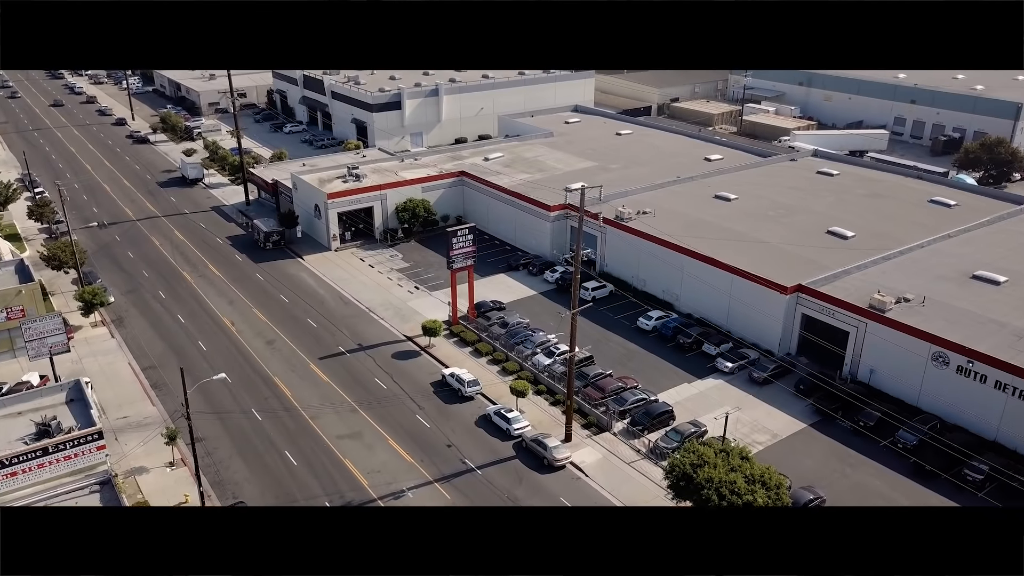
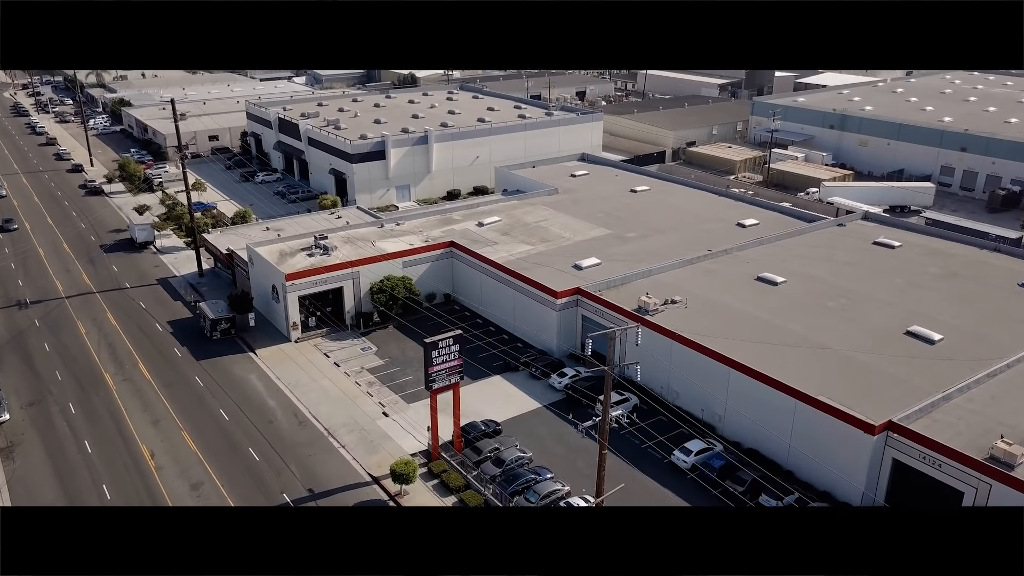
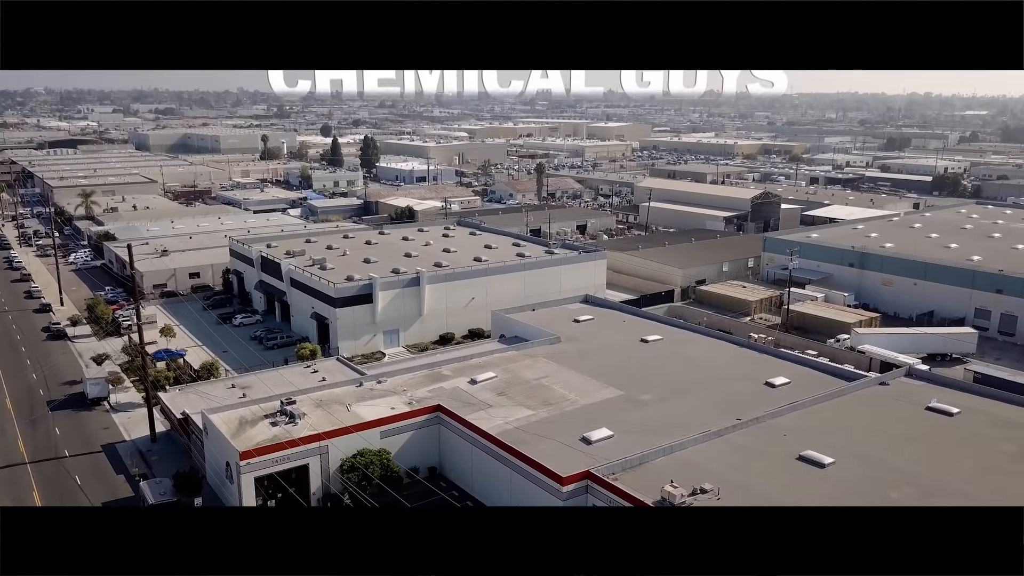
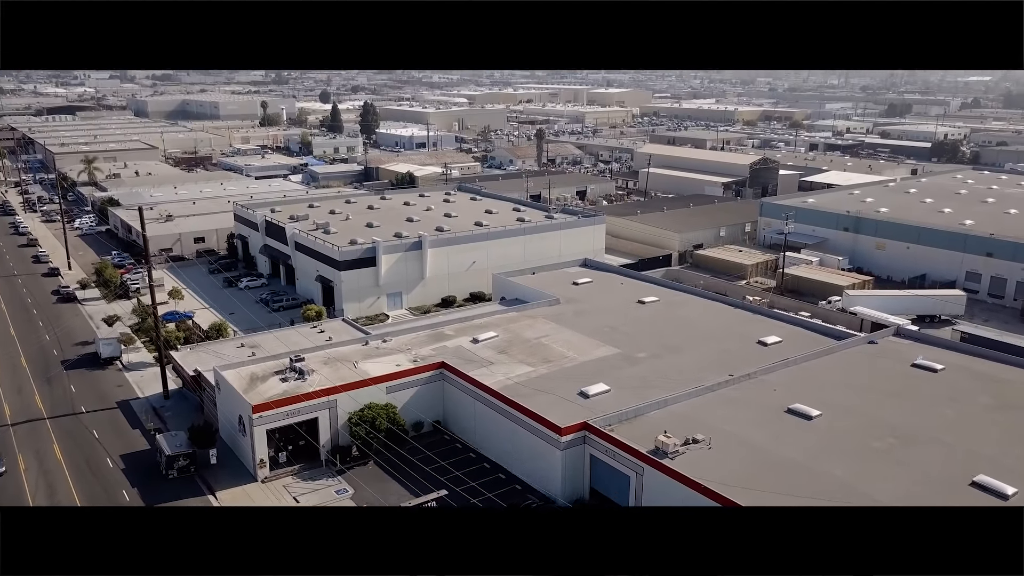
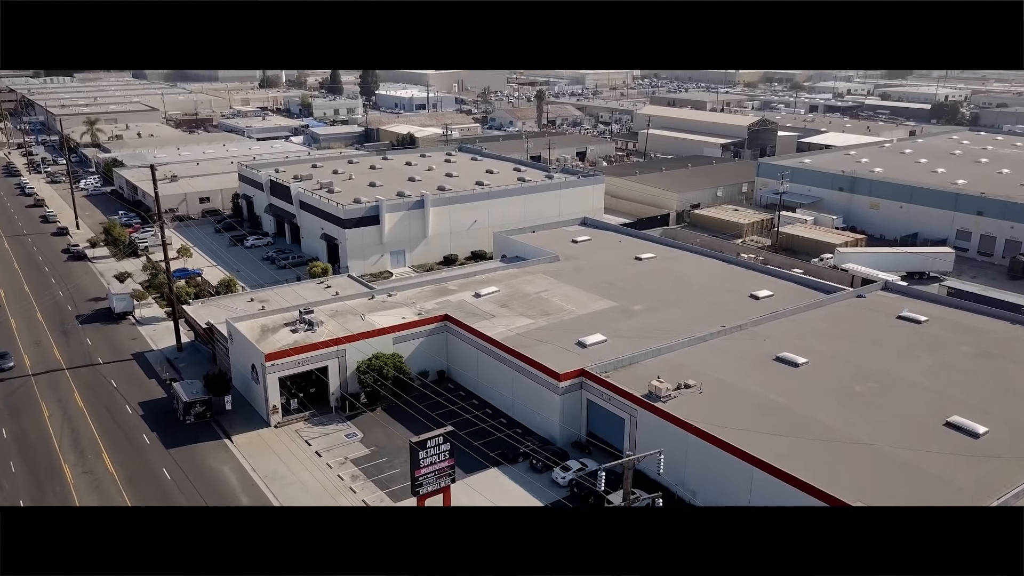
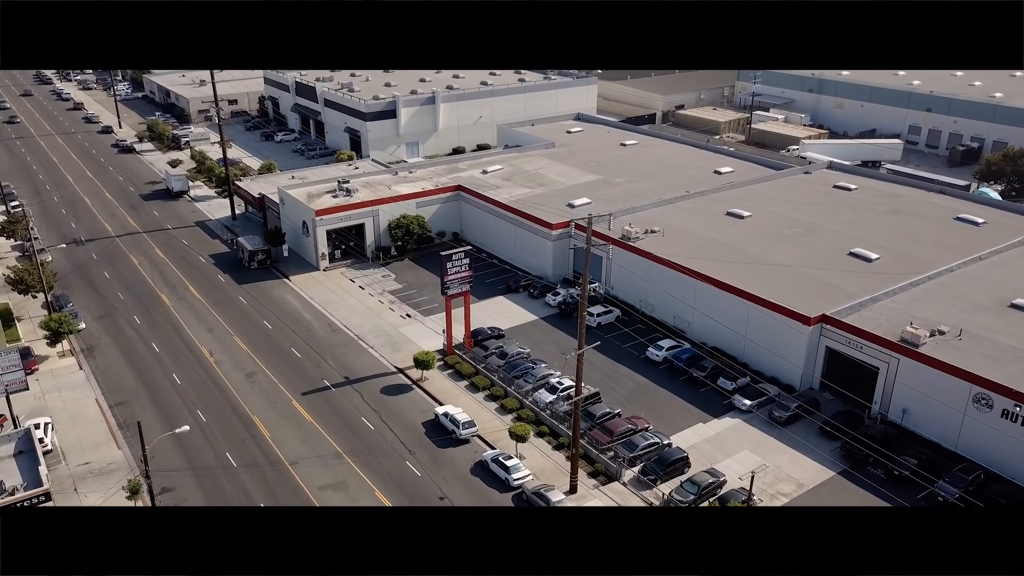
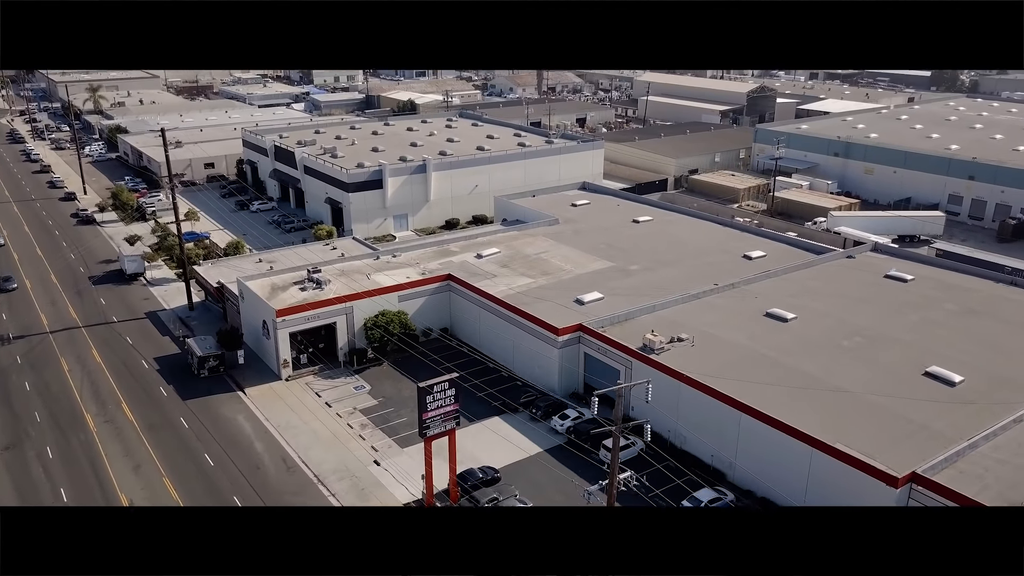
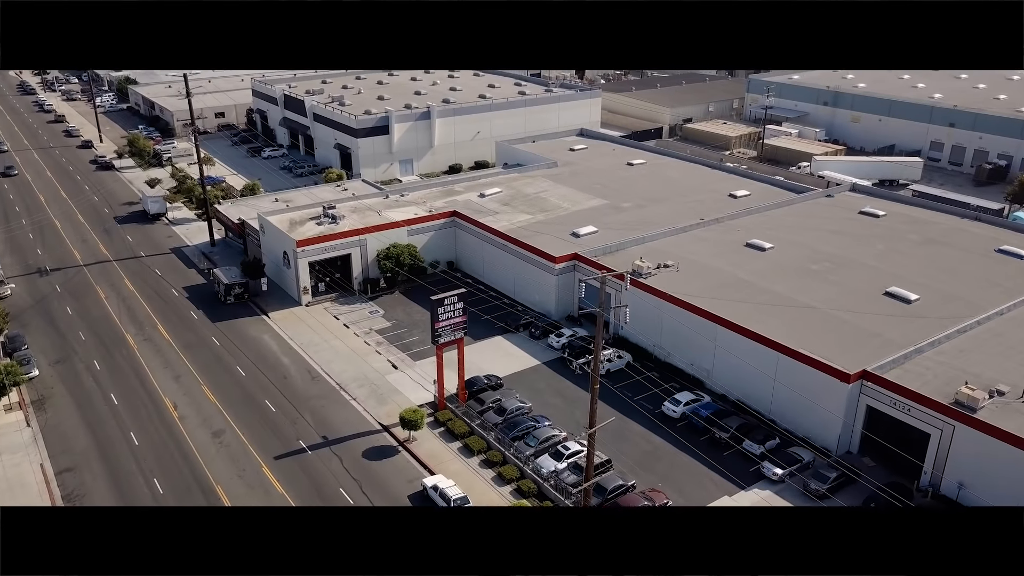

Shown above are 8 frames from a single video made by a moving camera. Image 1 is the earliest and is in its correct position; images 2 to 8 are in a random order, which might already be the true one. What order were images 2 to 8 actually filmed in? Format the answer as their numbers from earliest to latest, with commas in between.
6, 8, 2, 7, 5, 4, 3
